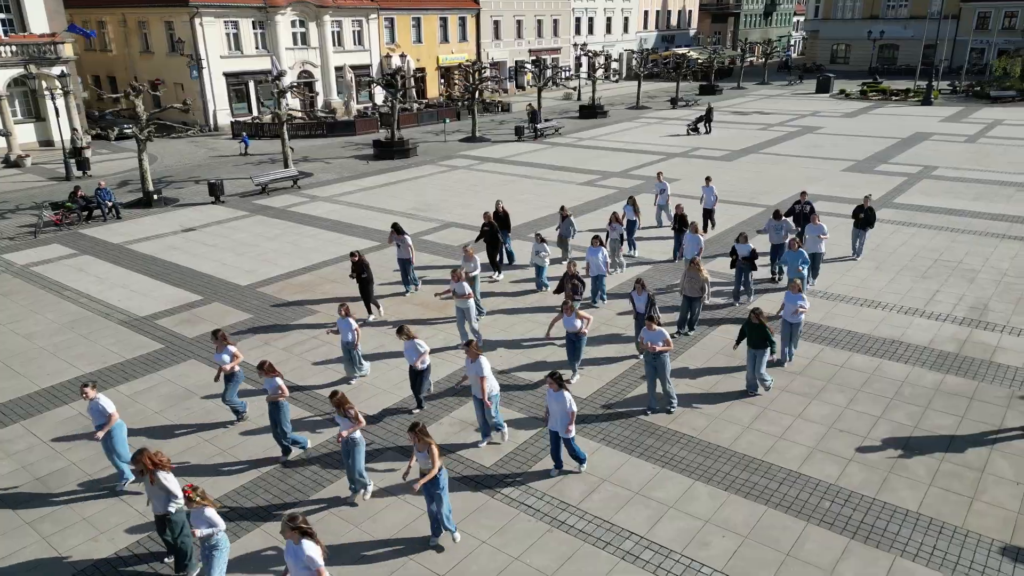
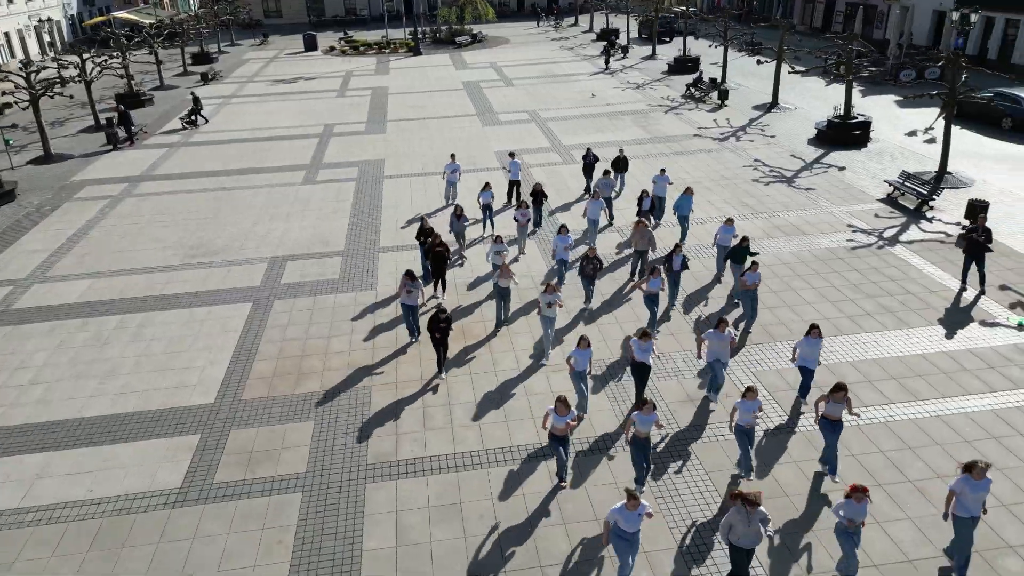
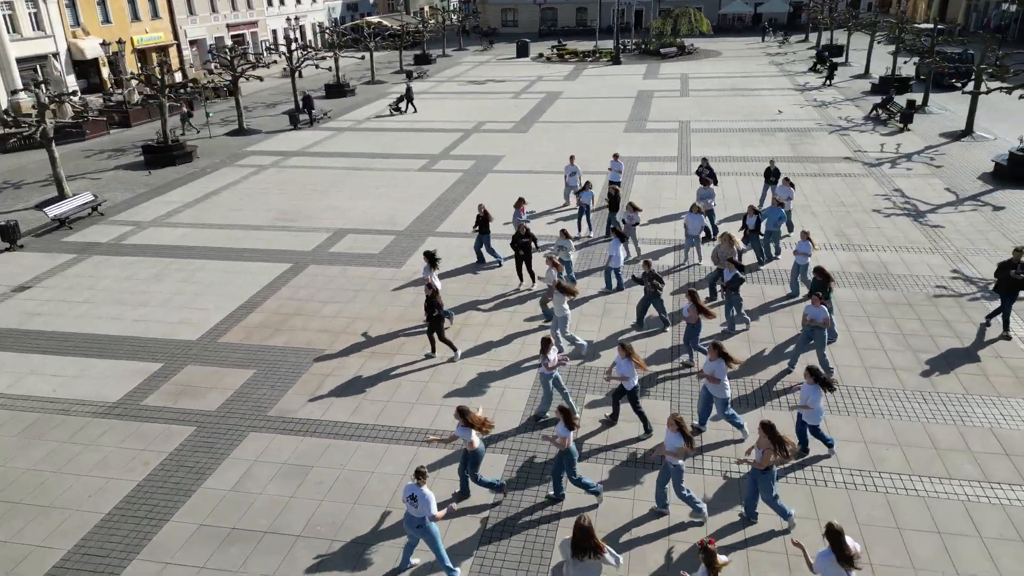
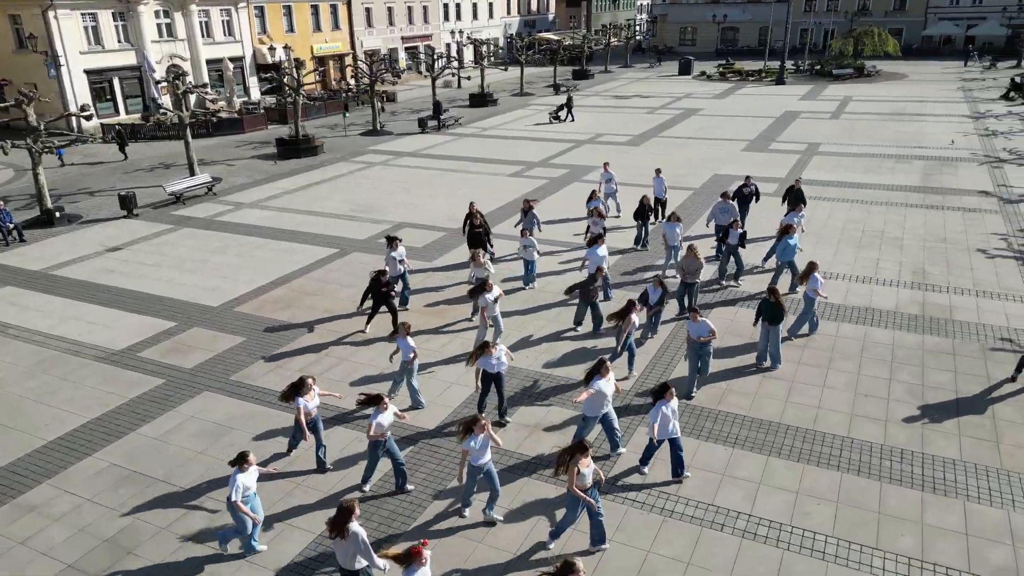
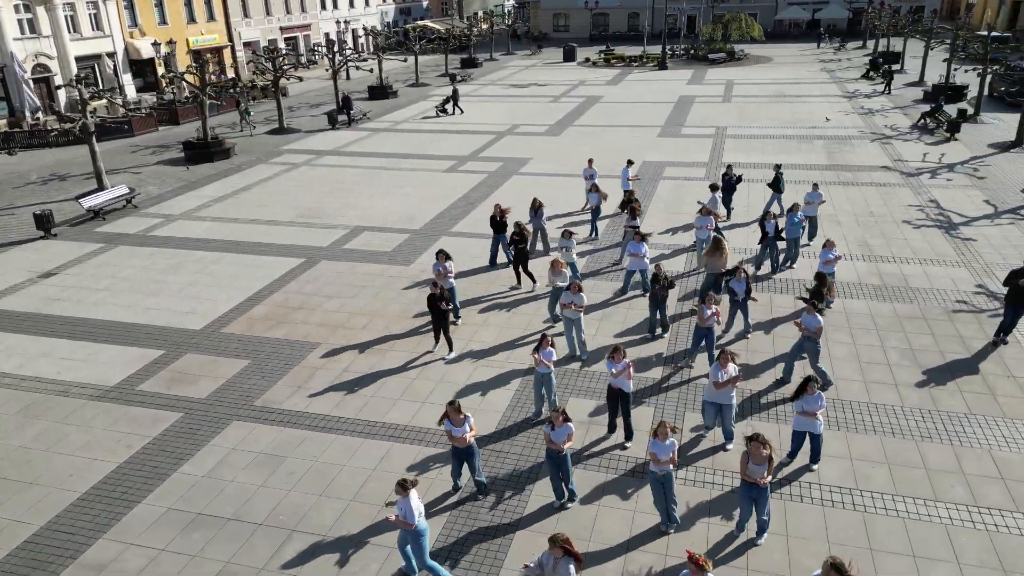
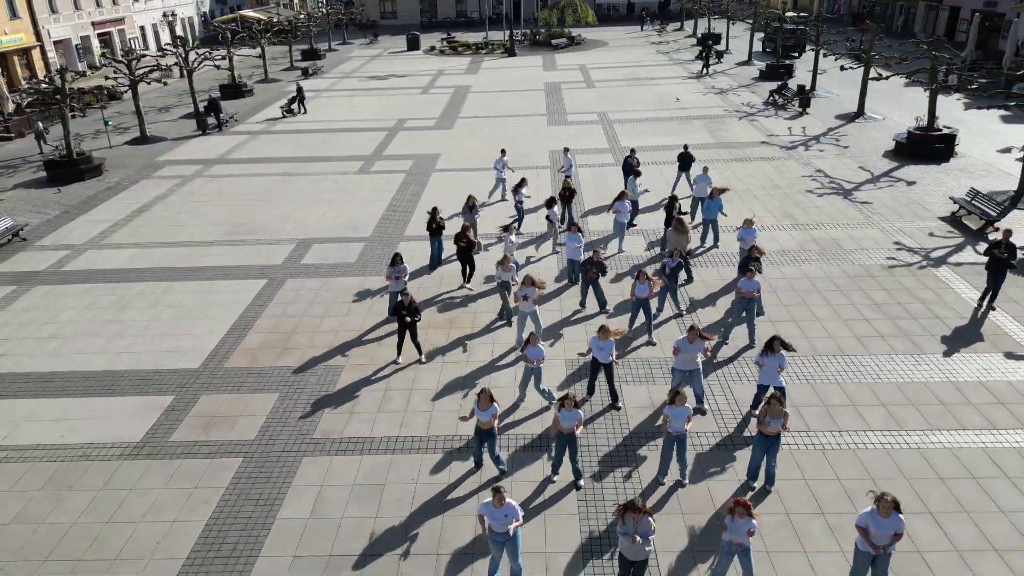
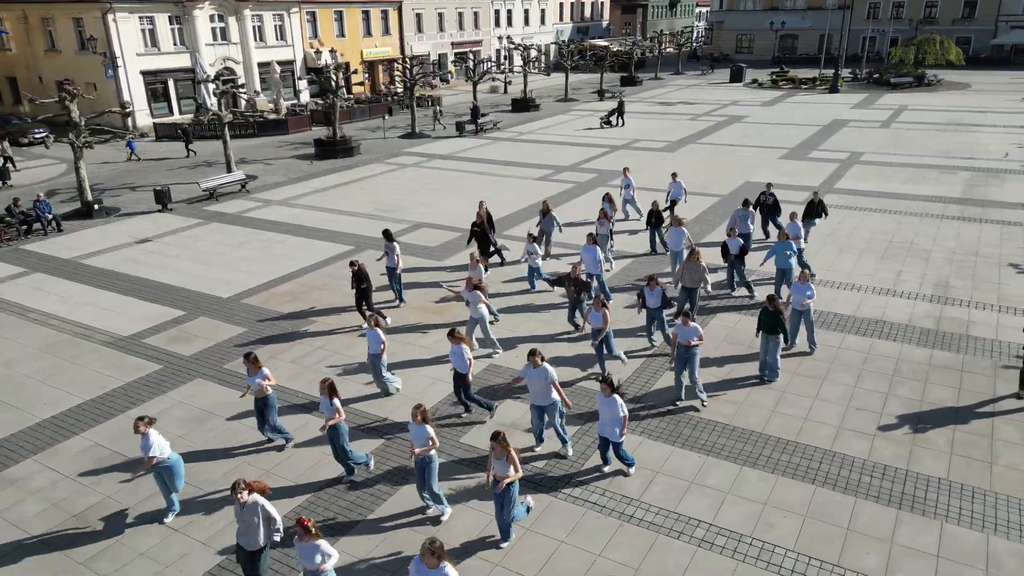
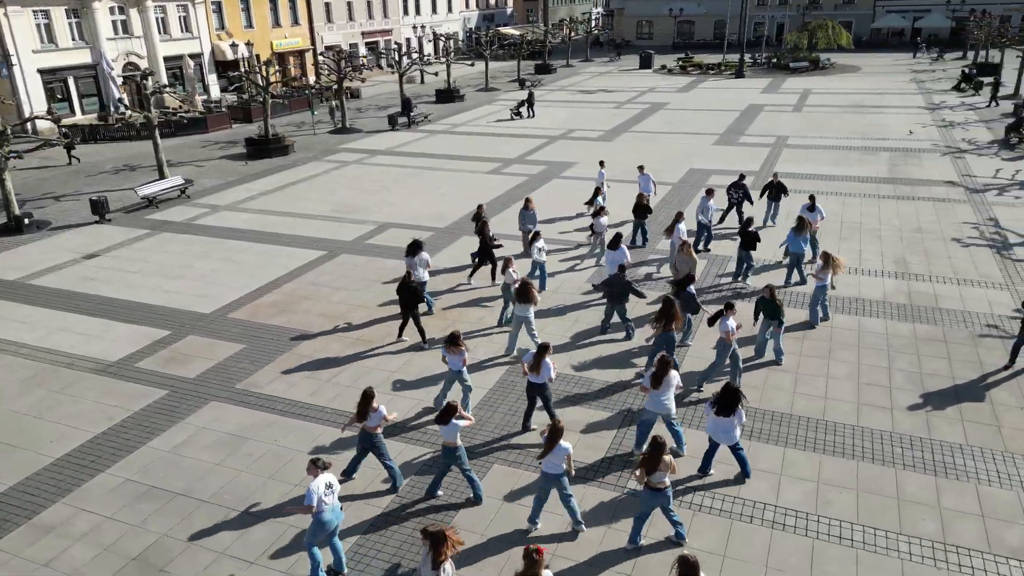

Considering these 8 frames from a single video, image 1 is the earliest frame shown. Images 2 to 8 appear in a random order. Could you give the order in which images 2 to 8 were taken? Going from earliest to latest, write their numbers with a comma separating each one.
7, 4, 8, 5, 3, 6, 2
